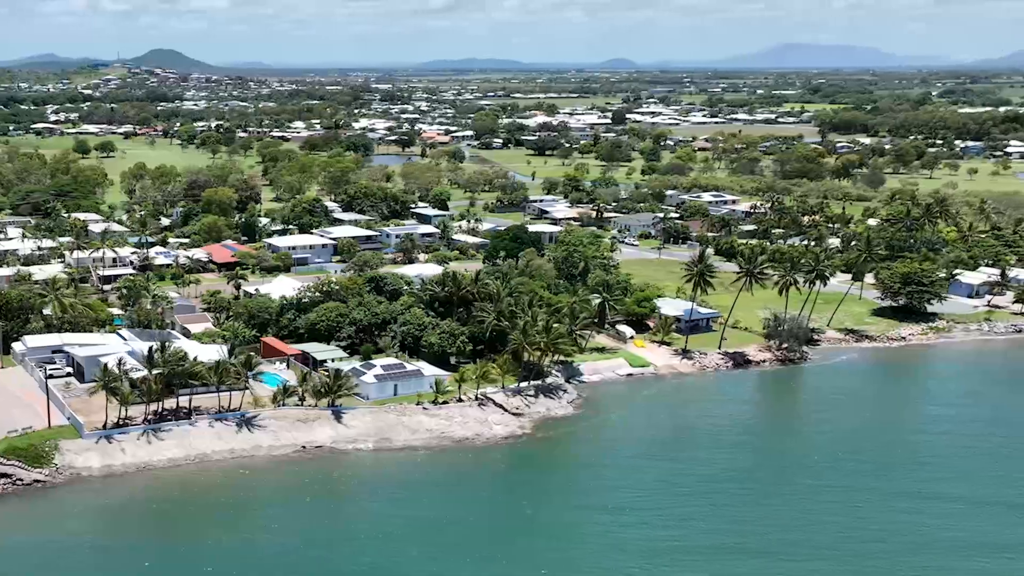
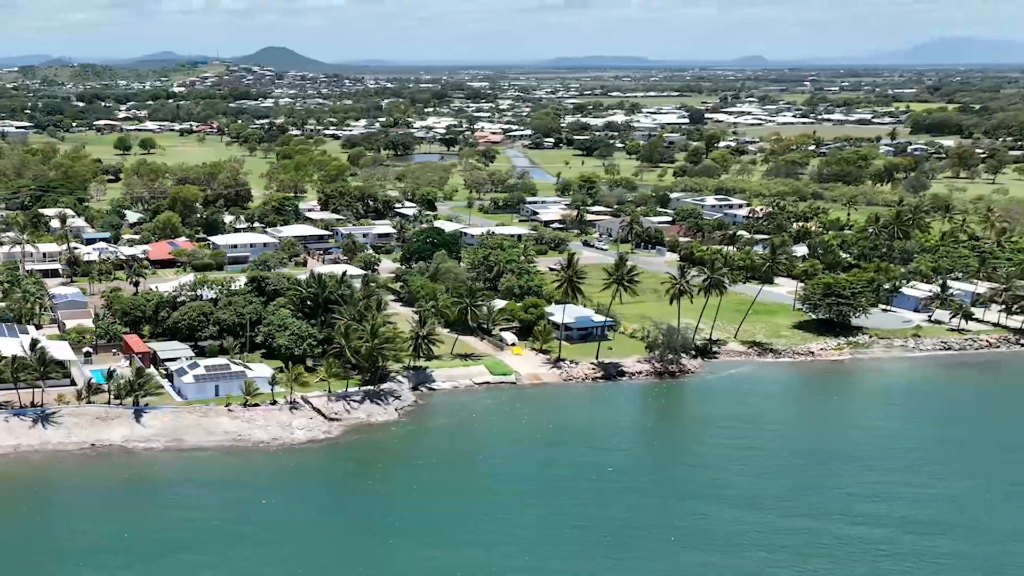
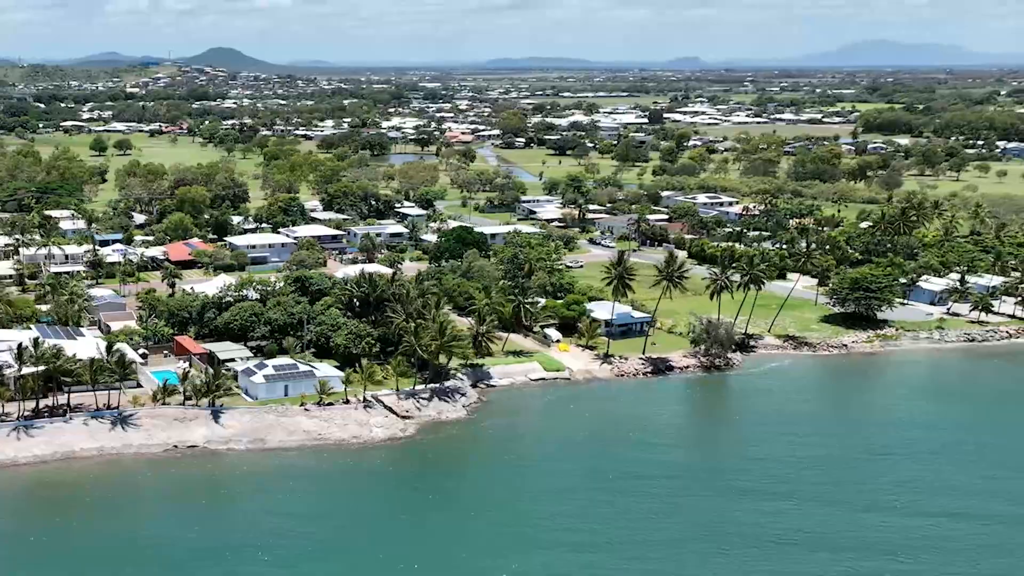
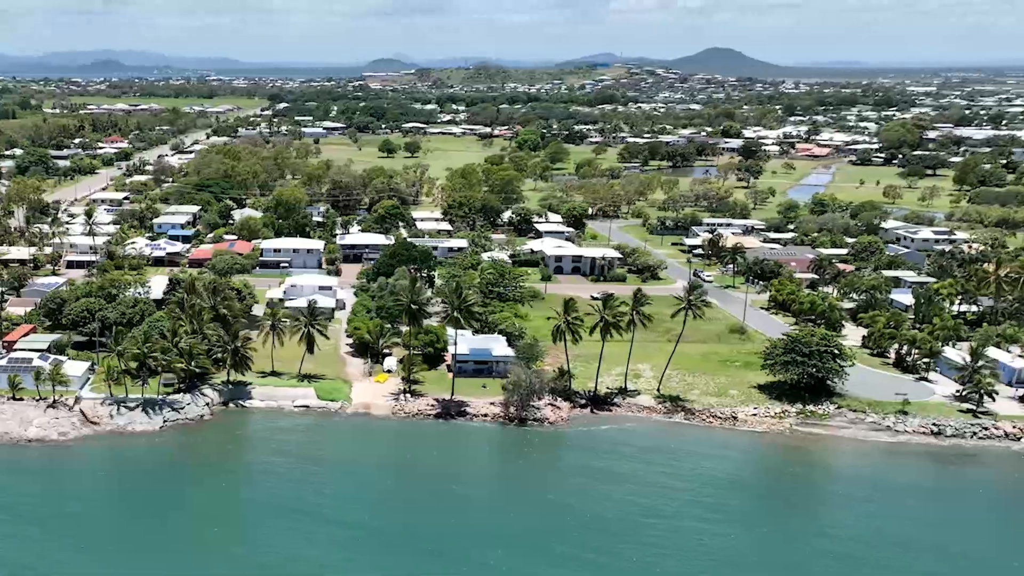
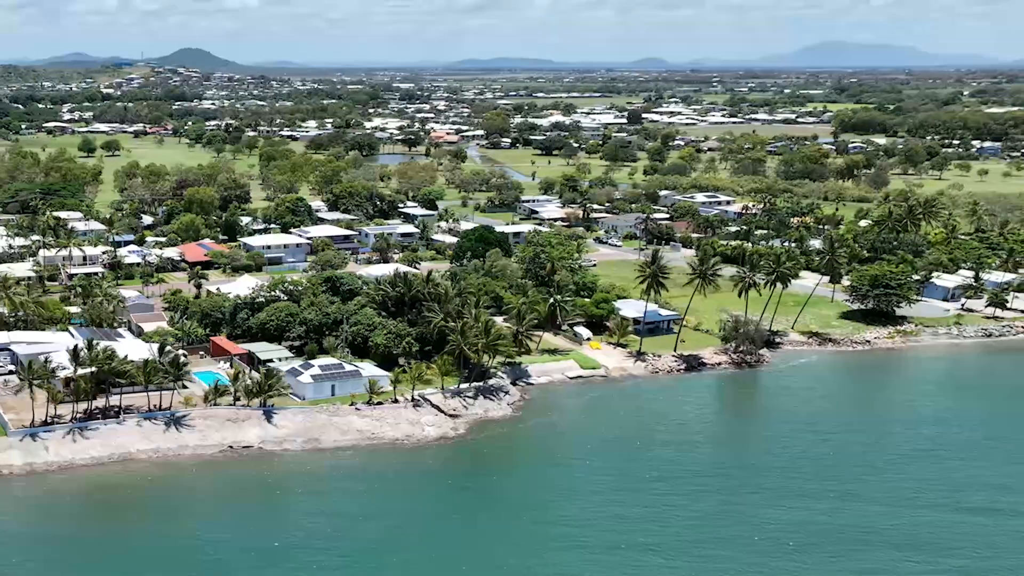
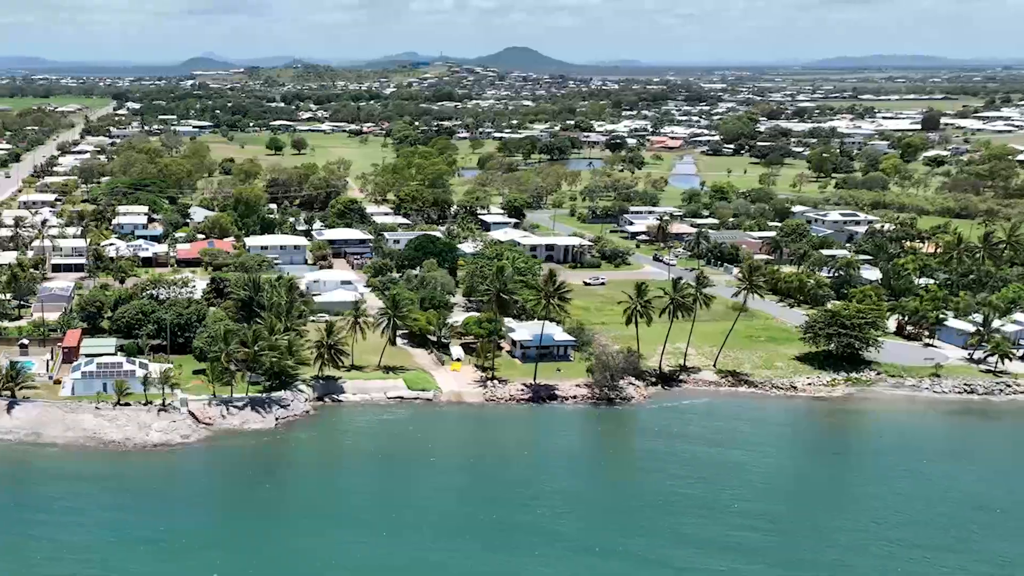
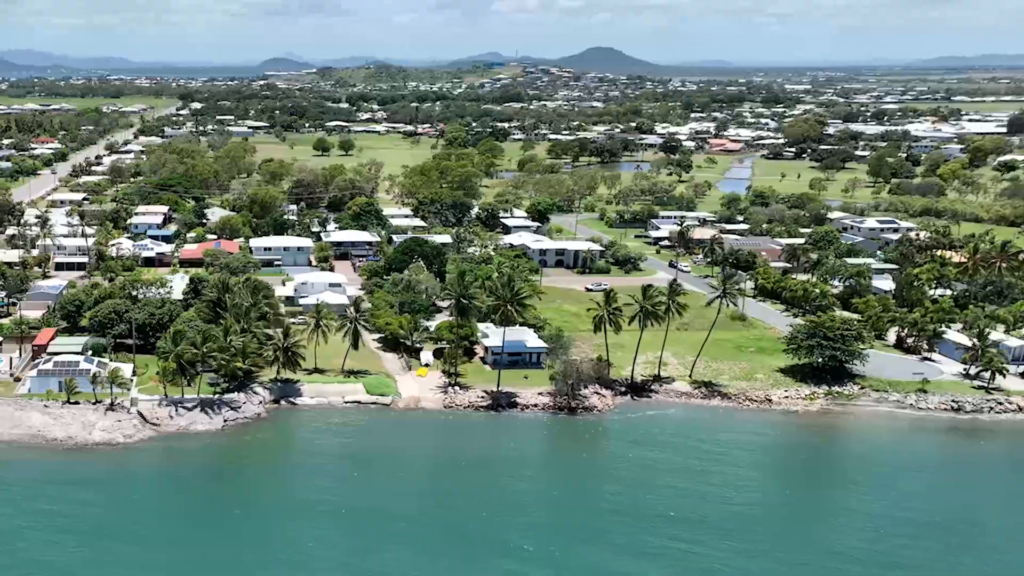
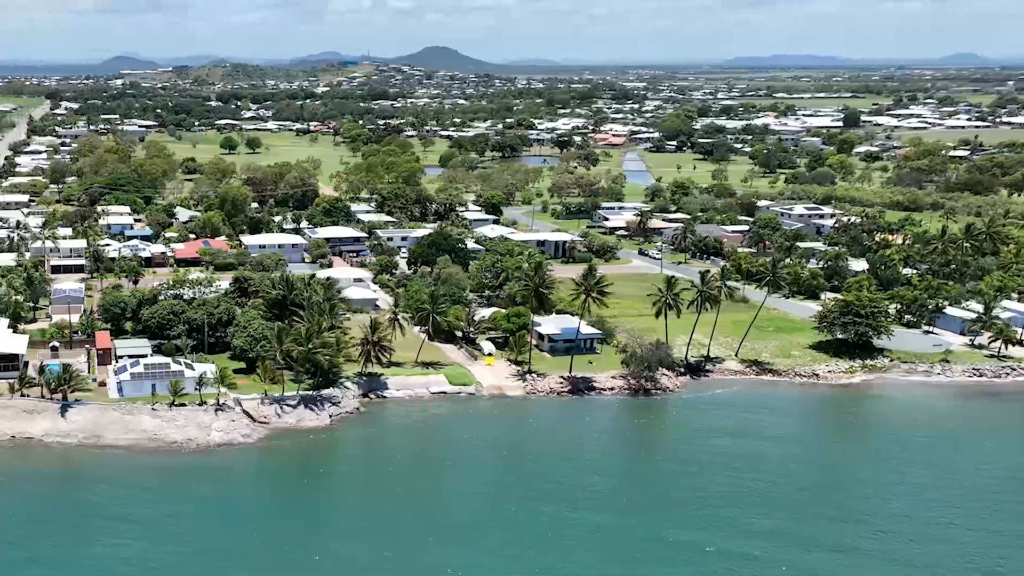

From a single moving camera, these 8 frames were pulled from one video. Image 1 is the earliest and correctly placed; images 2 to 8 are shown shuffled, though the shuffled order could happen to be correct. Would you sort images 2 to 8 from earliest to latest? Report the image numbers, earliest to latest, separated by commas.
5, 3, 2, 8, 6, 7, 4
